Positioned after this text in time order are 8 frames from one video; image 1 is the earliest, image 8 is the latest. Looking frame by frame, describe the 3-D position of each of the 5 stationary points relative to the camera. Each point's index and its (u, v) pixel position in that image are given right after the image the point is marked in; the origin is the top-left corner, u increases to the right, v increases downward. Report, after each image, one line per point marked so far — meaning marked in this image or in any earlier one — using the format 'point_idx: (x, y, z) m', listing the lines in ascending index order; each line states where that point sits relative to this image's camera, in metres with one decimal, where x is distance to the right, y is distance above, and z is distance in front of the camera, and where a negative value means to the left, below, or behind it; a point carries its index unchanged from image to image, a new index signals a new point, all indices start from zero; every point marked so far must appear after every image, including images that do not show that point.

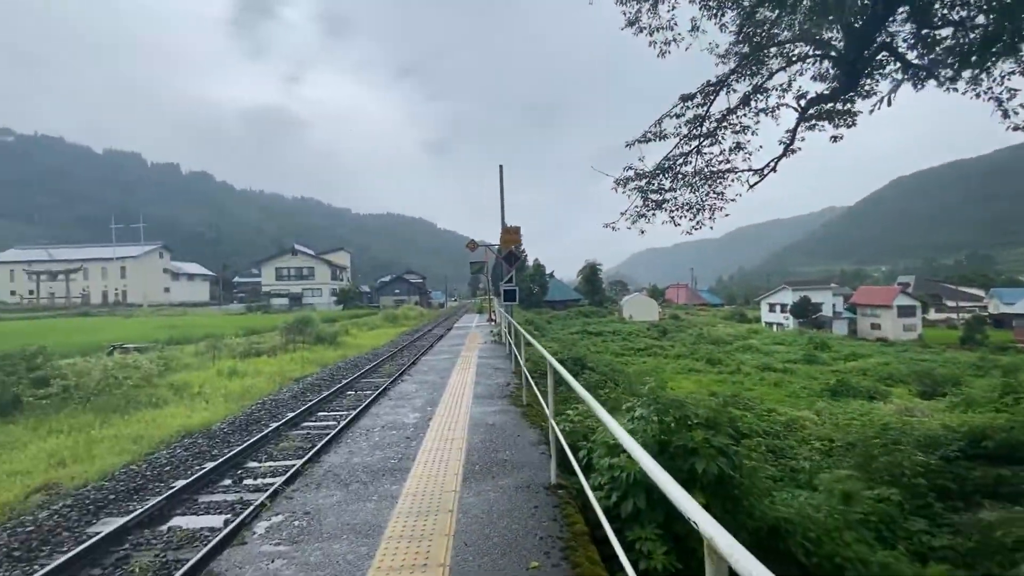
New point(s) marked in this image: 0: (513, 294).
0: (+0.1, -0.1, +10.1) m
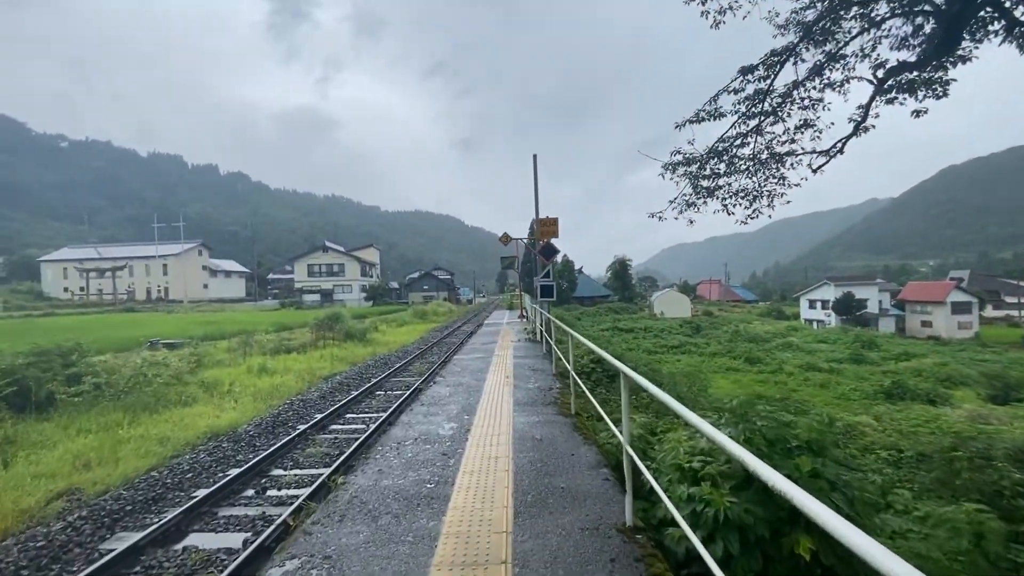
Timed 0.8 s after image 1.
0: (+0.8, 0.0, +9.6) m
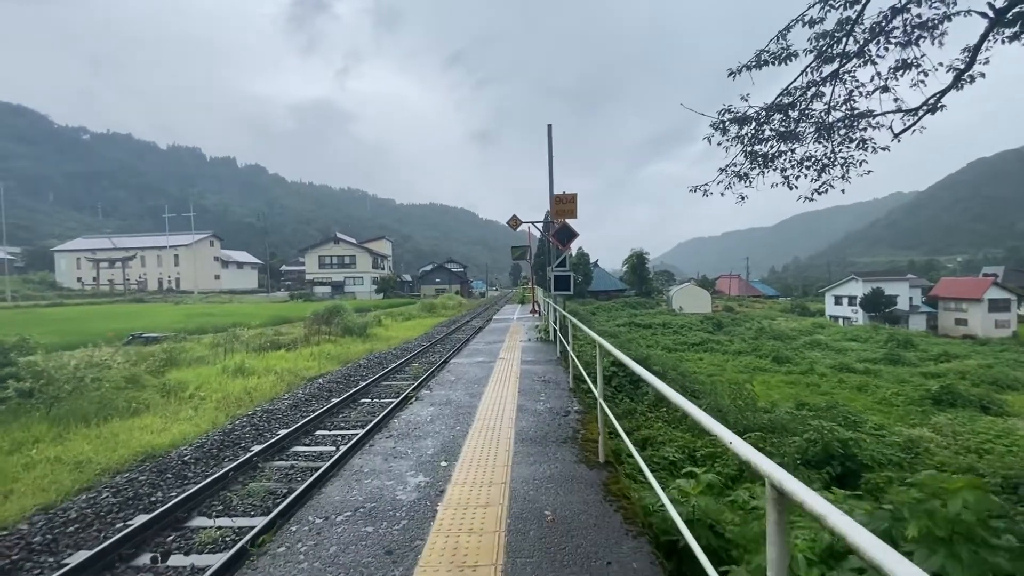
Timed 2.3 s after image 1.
0: (+1.0, +0.1, +8.3) m
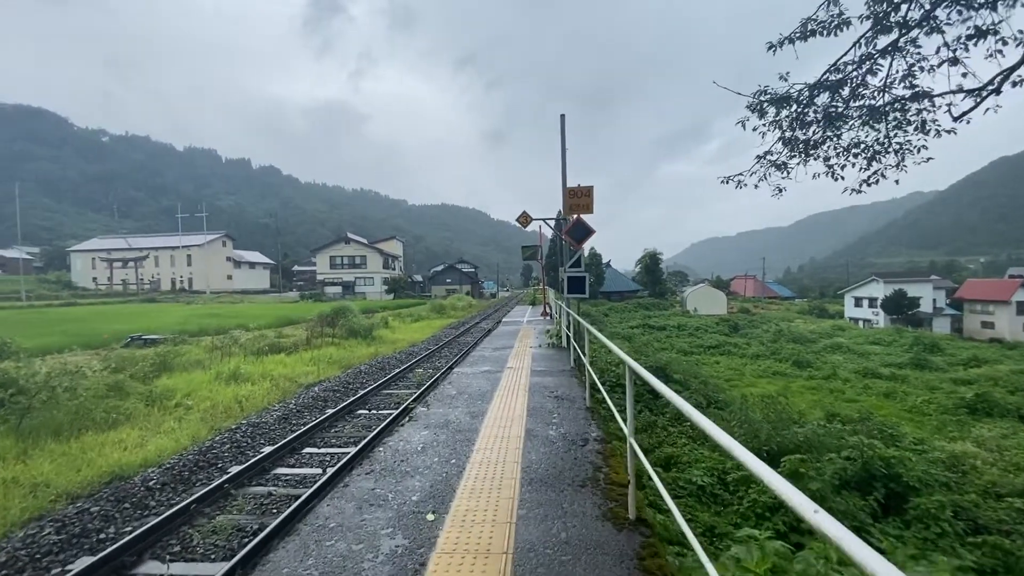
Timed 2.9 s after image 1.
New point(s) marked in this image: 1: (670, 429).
0: (+1.1, +0.1, +7.7) m
1: (+2.1, -2.0, +6.5) m
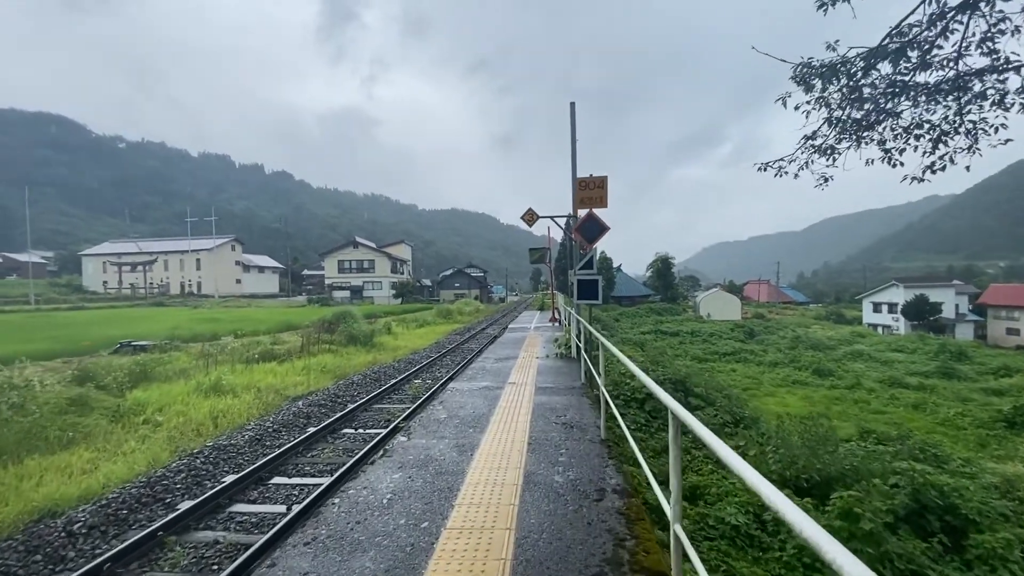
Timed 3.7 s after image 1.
0: (+1.2, 0.0, +7.0) m
1: (+2.1, -2.0, +5.7) m
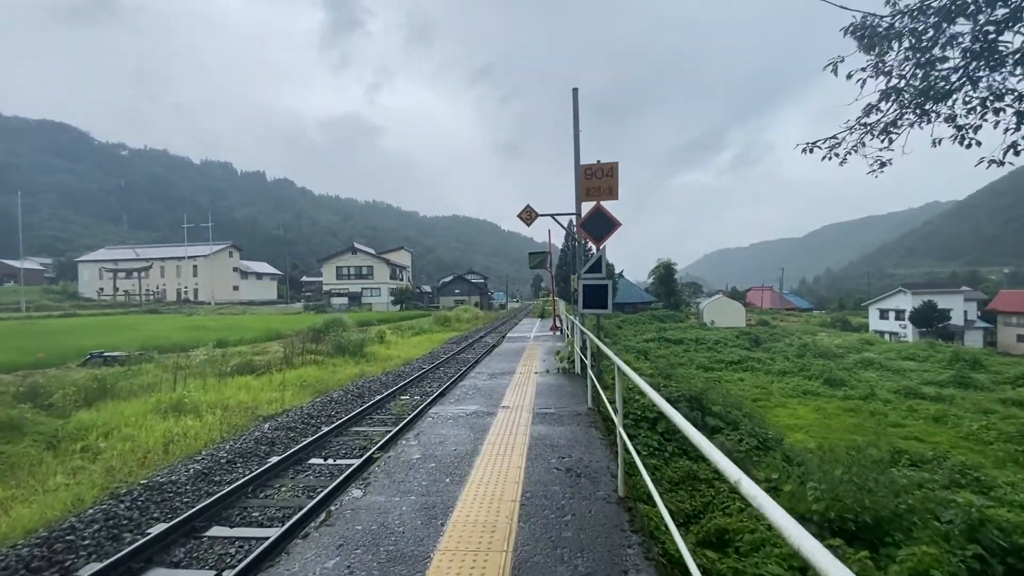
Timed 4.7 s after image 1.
0: (+1.1, -0.1, +6.2) m
1: (+2.1, -2.1, +4.9) m
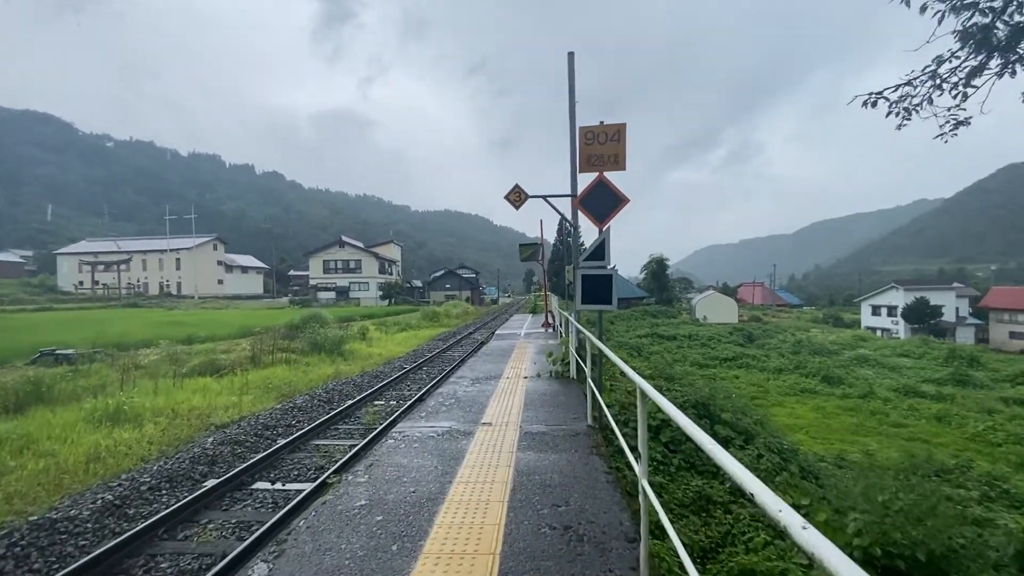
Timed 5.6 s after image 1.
0: (+1.0, 0.0, +5.5) m
1: (+1.9, -2.0, +4.2) m
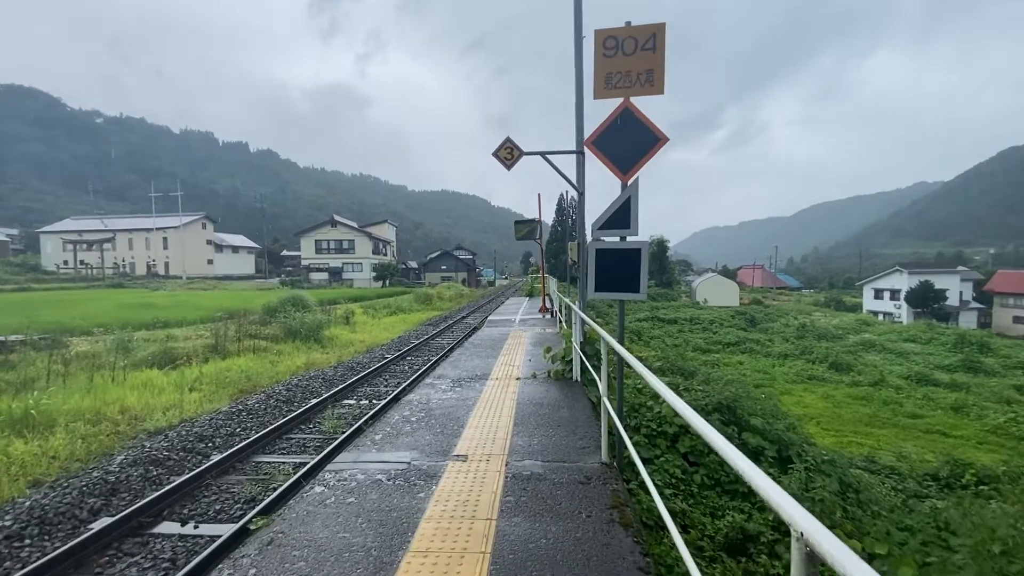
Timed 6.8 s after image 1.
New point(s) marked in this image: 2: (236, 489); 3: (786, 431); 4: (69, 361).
0: (+0.9, +0.2, +4.4) m
1: (+1.8, -1.9, +3.3) m
2: (-2.0, -1.5, +3.6) m
3: (+3.1, -1.7, +5.5) m
4: (-6.7, -1.1, +7.3) m
